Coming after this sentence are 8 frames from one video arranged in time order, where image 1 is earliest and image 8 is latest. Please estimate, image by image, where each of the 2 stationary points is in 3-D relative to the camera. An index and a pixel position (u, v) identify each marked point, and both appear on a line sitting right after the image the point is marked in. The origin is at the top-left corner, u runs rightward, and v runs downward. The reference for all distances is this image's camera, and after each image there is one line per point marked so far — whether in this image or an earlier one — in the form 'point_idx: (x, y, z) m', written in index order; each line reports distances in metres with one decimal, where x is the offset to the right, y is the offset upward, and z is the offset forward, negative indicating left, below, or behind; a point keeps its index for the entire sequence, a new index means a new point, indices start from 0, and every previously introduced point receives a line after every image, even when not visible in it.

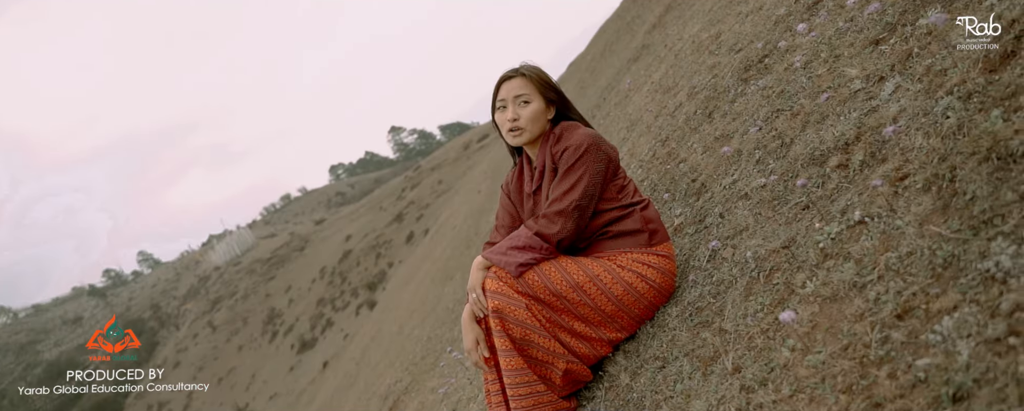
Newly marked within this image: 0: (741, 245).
0: (+0.8, -0.1, +1.9) m
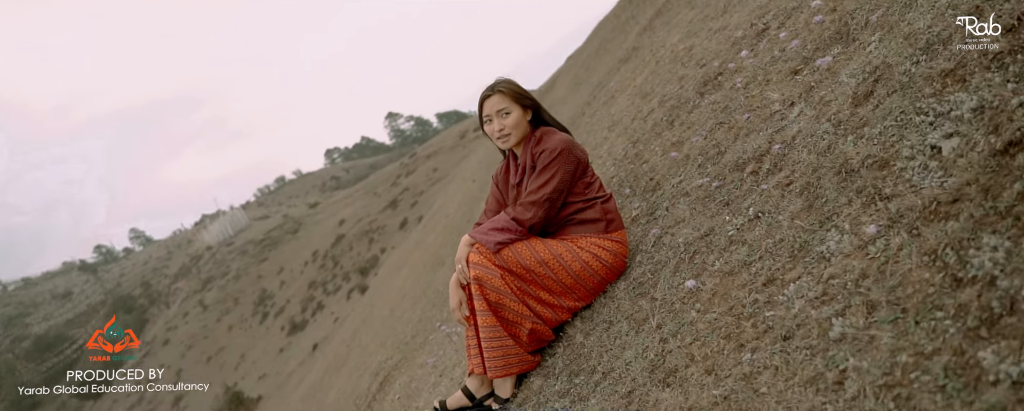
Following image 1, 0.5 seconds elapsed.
0: (+0.7, -0.1, +2.3) m
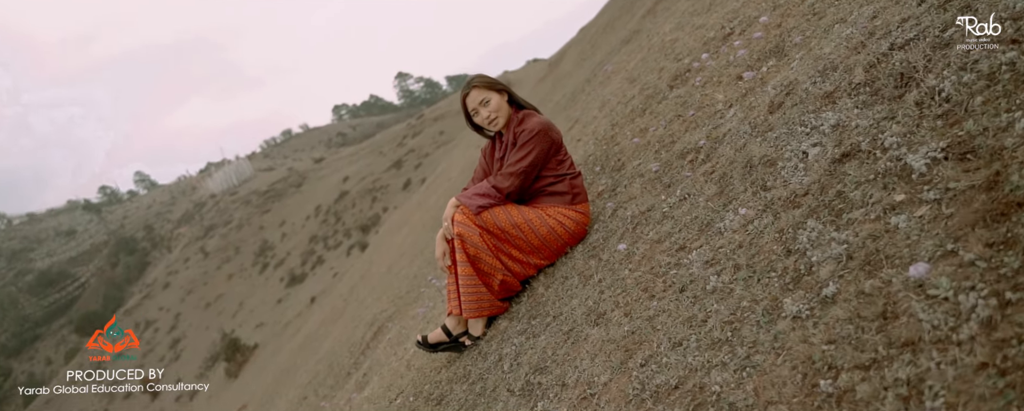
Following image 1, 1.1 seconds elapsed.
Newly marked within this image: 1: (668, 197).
0: (+0.6, 0.0, +2.8) m
1: (+0.7, 0.0, +2.5) m
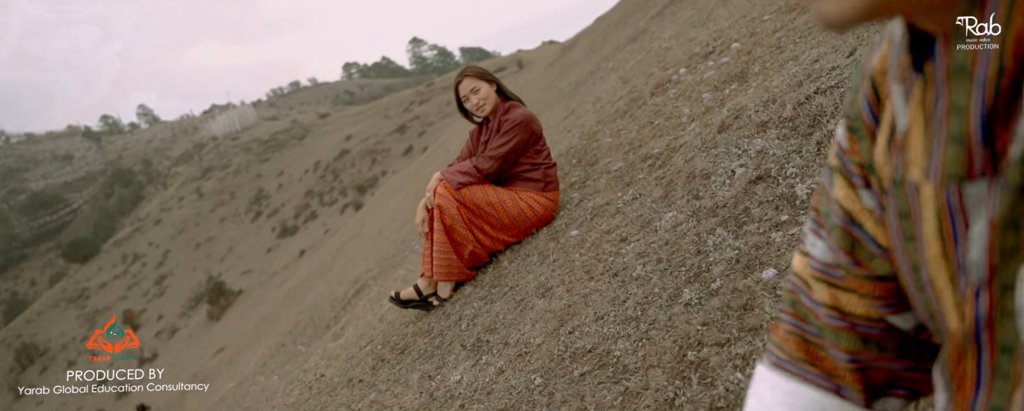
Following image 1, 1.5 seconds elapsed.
0: (+0.4, 0.0, +3.1) m
1: (+0.6, +0.1, +2.8) m
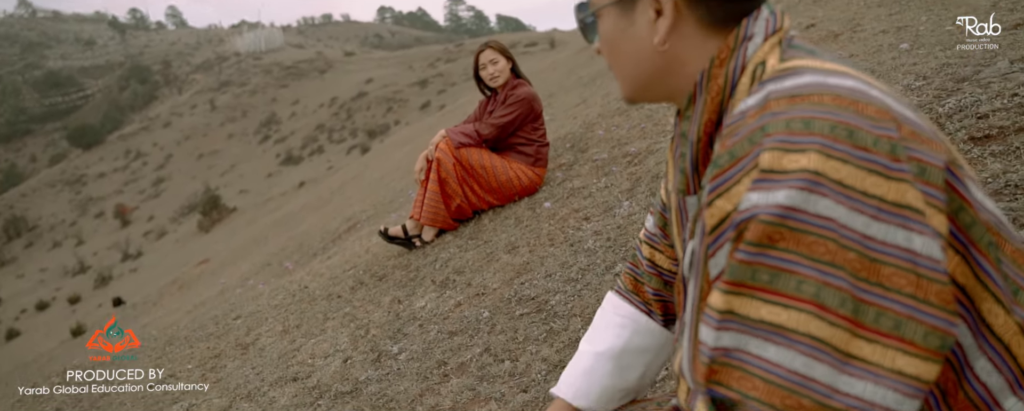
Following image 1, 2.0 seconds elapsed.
0: (+0.4, +0.2, +3.5) m
1: (+0.5, +0.1, +3.2) m
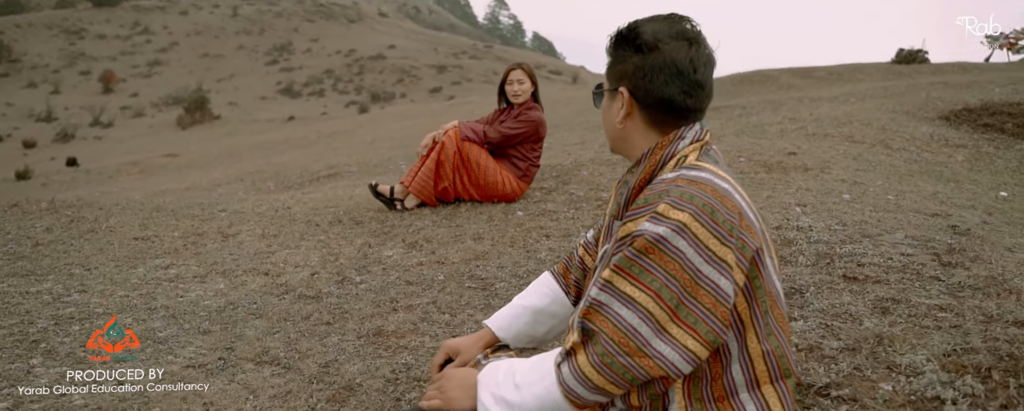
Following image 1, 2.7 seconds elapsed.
0: (+0.3, 0.0, +4.0) m
1: (+0.4, -0.1, +3.7) m
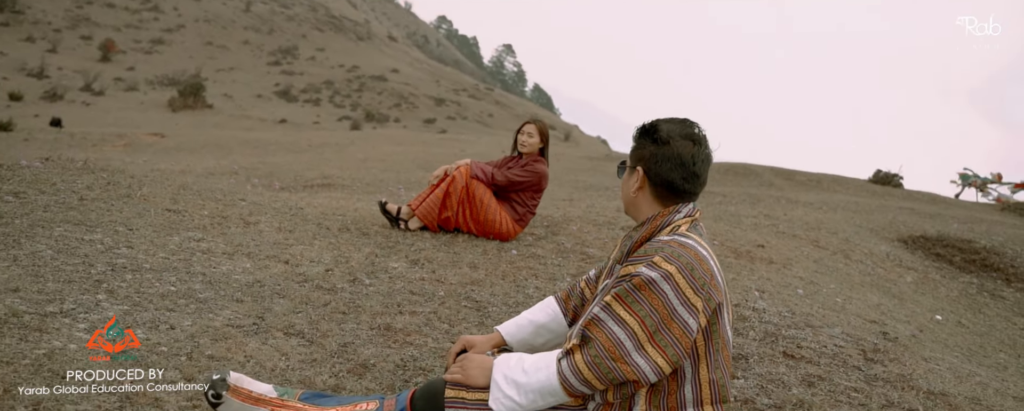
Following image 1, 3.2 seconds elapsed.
0: (+0.2, -0.3, +4.4) m
1: (+0.3, -0.4, +4.1) m
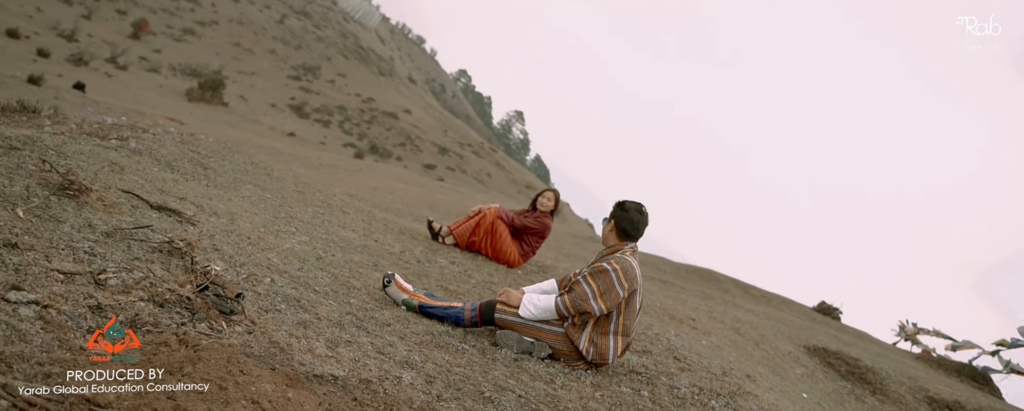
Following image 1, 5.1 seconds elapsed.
0: (+0.2, -0.8, +6.0) m
1: (+0.3, -0.9, +5.7) m
